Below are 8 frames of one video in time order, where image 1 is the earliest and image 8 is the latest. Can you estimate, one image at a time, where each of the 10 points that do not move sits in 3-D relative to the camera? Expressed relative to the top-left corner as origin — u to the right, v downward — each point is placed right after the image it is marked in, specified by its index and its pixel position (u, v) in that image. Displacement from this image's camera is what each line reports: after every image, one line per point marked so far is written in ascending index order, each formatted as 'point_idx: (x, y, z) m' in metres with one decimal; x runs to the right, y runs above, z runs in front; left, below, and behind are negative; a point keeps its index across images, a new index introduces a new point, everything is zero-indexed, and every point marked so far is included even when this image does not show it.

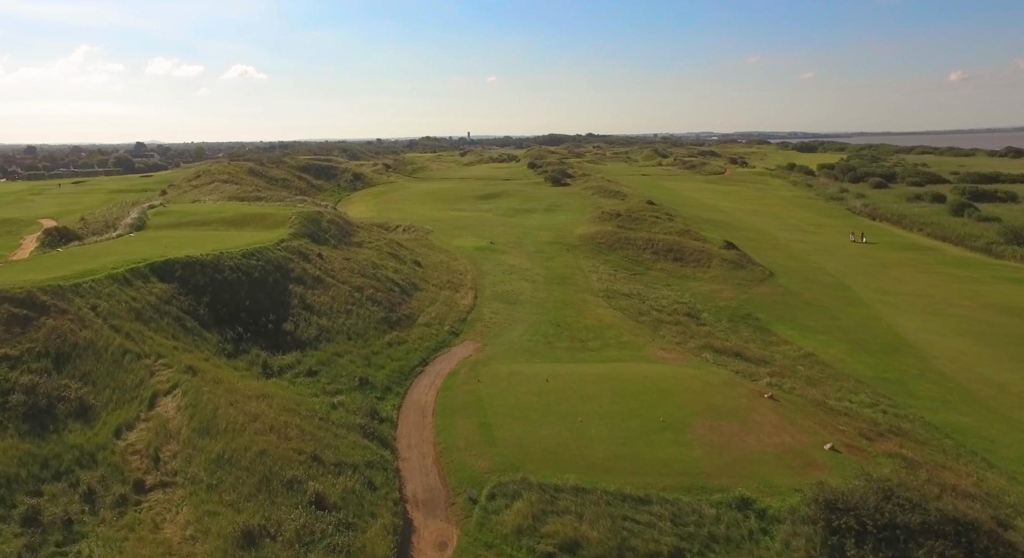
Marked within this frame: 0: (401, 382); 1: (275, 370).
0: (-3.1, -2.9, +18.1) m
1: (-6.5, -2.5, +17.8) m
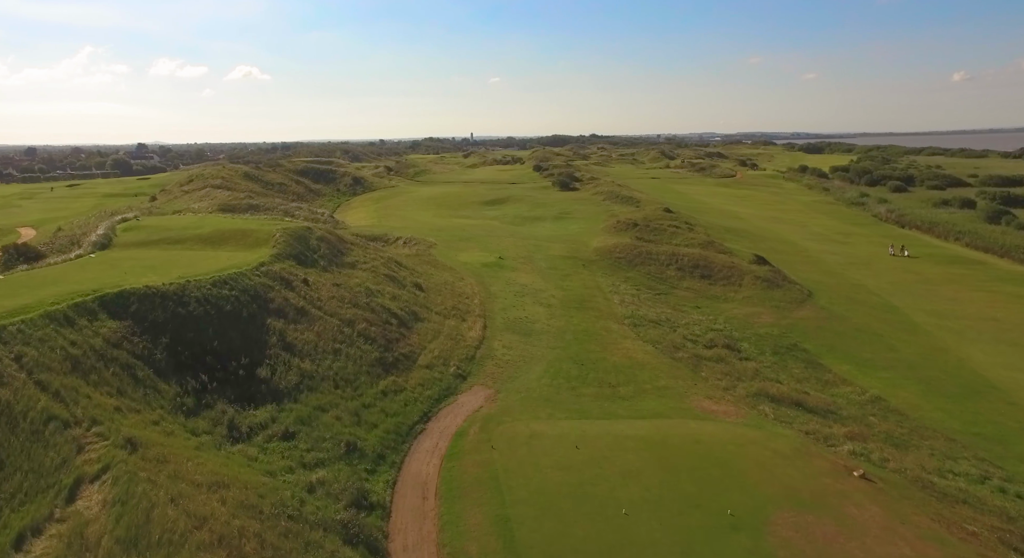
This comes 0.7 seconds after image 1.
0: (-2.6, -3.9, +14.9) m
1: (-6.1, -3.5, +14.5) m
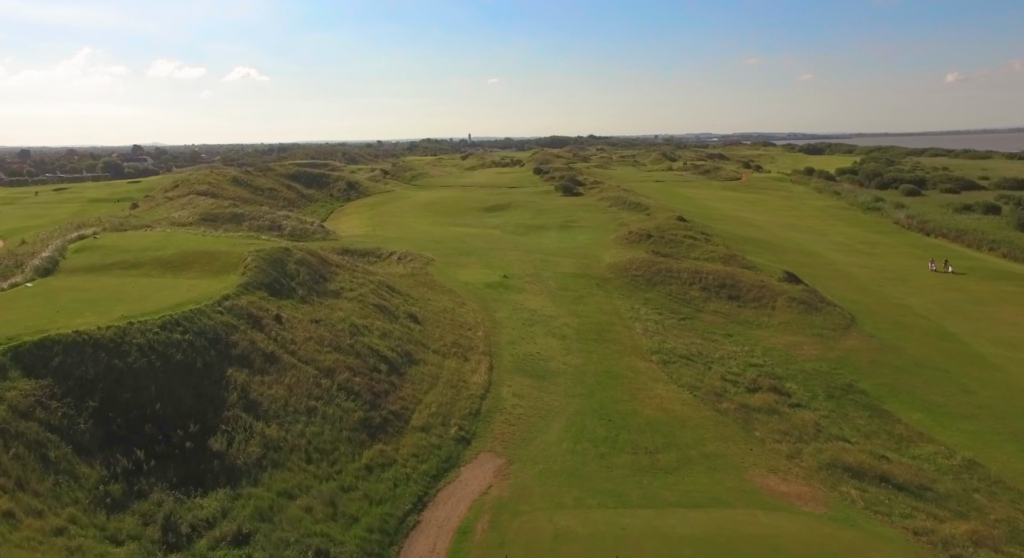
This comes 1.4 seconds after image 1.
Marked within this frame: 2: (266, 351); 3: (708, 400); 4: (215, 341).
0: (-2.3, -4.8, +11.5) m
1: (-5.7, -4.5, +11.2) m
2: (-6.2, -1.8, +16.3) m
3: (+5.4, -3.3, +17.6) m
4: (-7.3, -1.5, +15.9) m
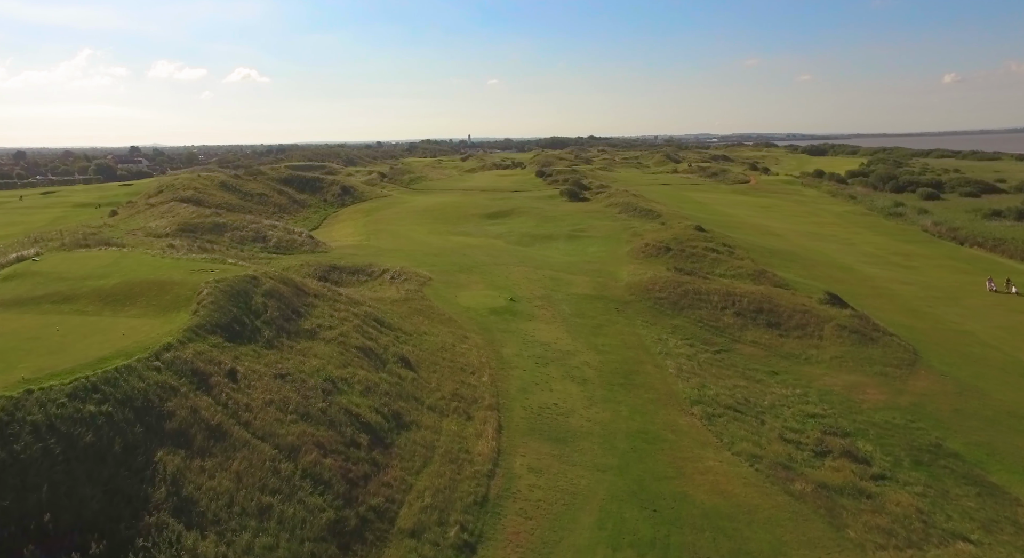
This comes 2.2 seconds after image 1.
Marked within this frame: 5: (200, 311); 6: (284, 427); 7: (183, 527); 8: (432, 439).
0: (-2.0, -5.8, +7.8) m
1: (-5.4, -5.4, +7.5) m
2: (-5.9, -2.8, +12.6) m
3: (+5.7, -4.3, +13.9) m
4: (-7.0, -2.5, +12.2) m
5: (-7.8, -0.8, +16.2) m
6: (-4.7, -3.0, +13.0) m
7: (-5.4, -4.1, +10.6) m
8: (-1.8, -3.6, +14.6) m
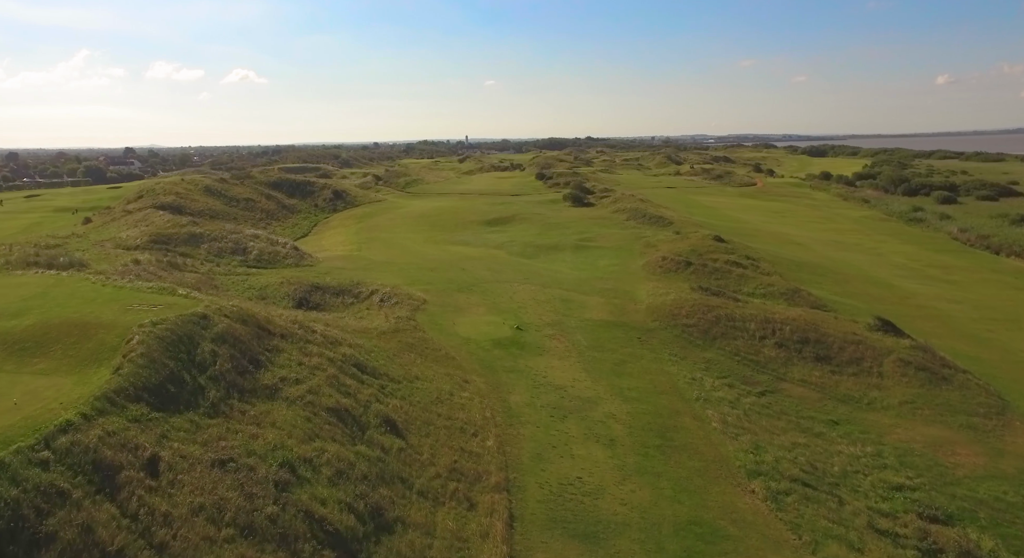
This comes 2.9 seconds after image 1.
0: (-1.6, -6.7, +4.2) m
1: (-5.1, -6.3, +3.8) m
2: (-5.6, -3.7, +9.0) m
3: (+6.0, -5.2, +10.3) m
4: (-6.7, -3.4, +8.5) m
5: (-7.6, -1.7, +12.5) m
6: (-4.4, -3.9, +9.4) m
7: (-5.1, -5.0, +6.9) m
8: (-1.5, -4.5, +10.9) m
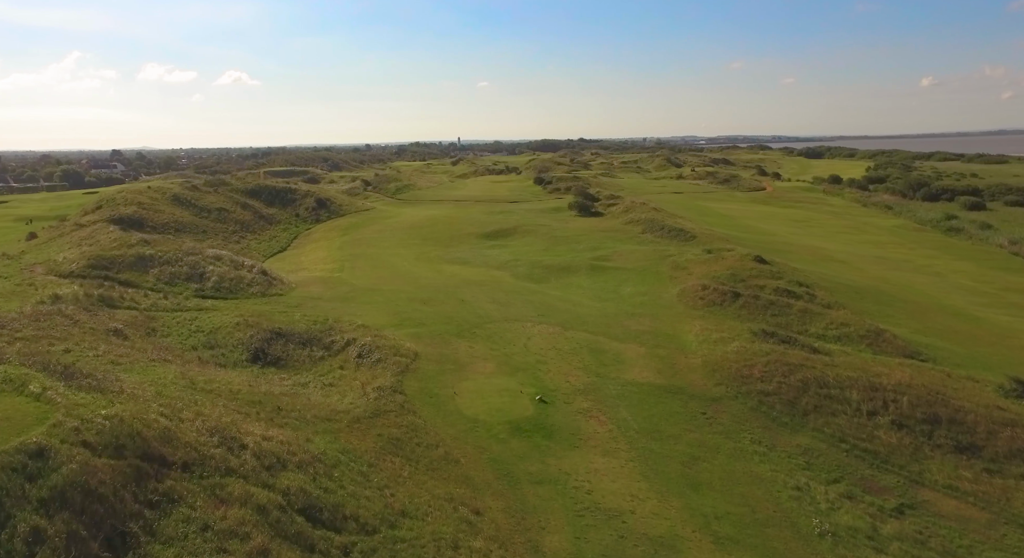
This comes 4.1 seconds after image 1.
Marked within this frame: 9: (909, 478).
0: (-0.8, -8.2, -2.1) m
1: (-4.2, -7.8, -2.4) m
2: (-4.8, -5.2, +2.7) m
3: (+6.8, -6.7, +4.2) m
4: (-5.9, -4.9, +2.3) m
5: (-6.8, -3.2, +6.3) m
6: (-3.6, -5.4, +3.2) m
7: (-4.3, -6.5, +0.7) m
8: (-0.8, -6.0, +4.7) m
9: (+9.3, -4.7, +14.9) m
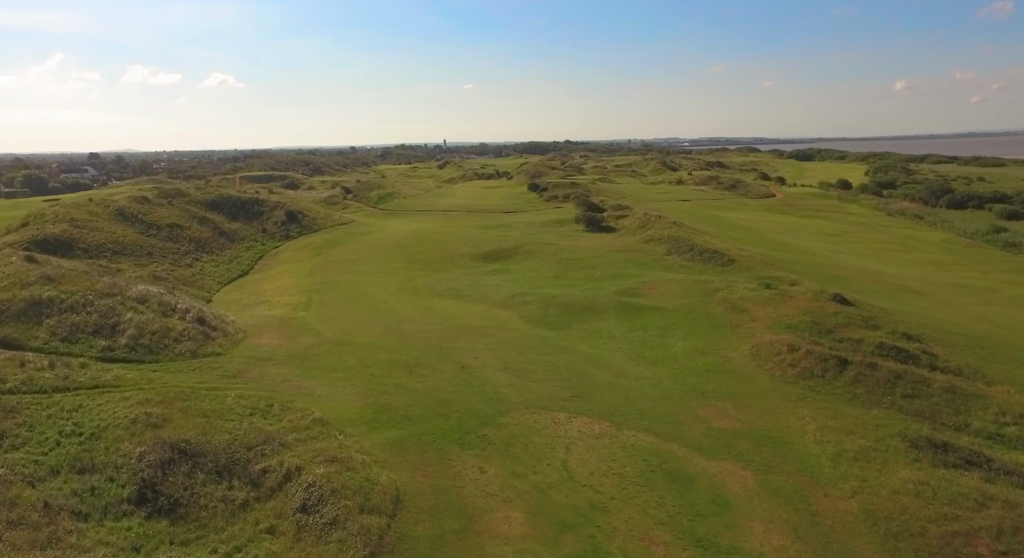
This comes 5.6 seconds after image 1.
0: (+0.6, -10.1, -10.3) m
1: (-2.9, -9.8, -10.7) m
2: (-3.6, -7.2, -5.6) m
3: (+8.0, -8.6, -3.8) m
4: (-4.7, -6.9, -6.0) m
5: (-5.7, -5.2, -2.1) m
6: (-2.4, -7.4, -5.1) m
7: (-3.0, -8.4, -7.6) m
8: (+0.4, -7.9, -3.5) m
9: (+10.3, -6.6, +6.9) m
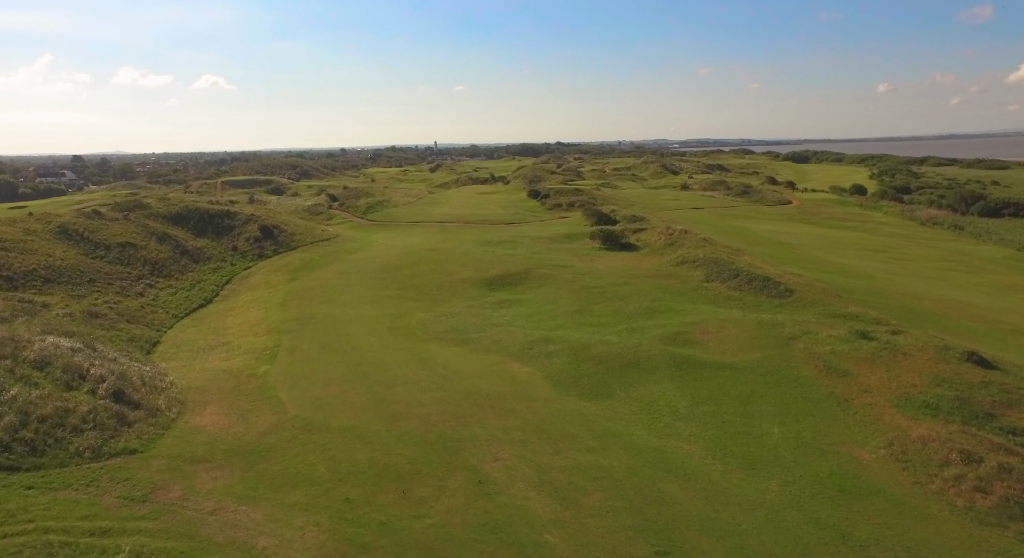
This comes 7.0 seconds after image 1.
0: (+2.0, -11.9, -17.5) m
1: (-1.4, -11.5, -18.1) m
2: (-2.2, -8.9, -12.9) m
3: (+9.4, -10.3, -11.0) m
4: (-3.3, -8.7, -13.4) m
5: (-4.3, -7.0, -9.4) m
6: (-1.0, -9.1, -12.4) m
7: (-1.6, -10.2, -14.9) m
8: (+1.8, -9.7, -10.8) m
9: (+11.5, -8.4, -0.2) m
